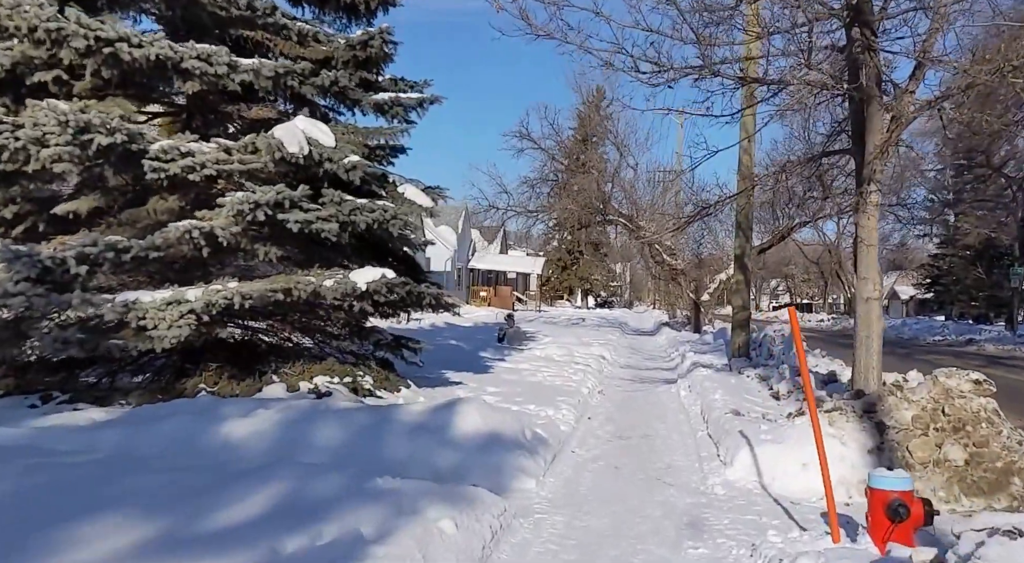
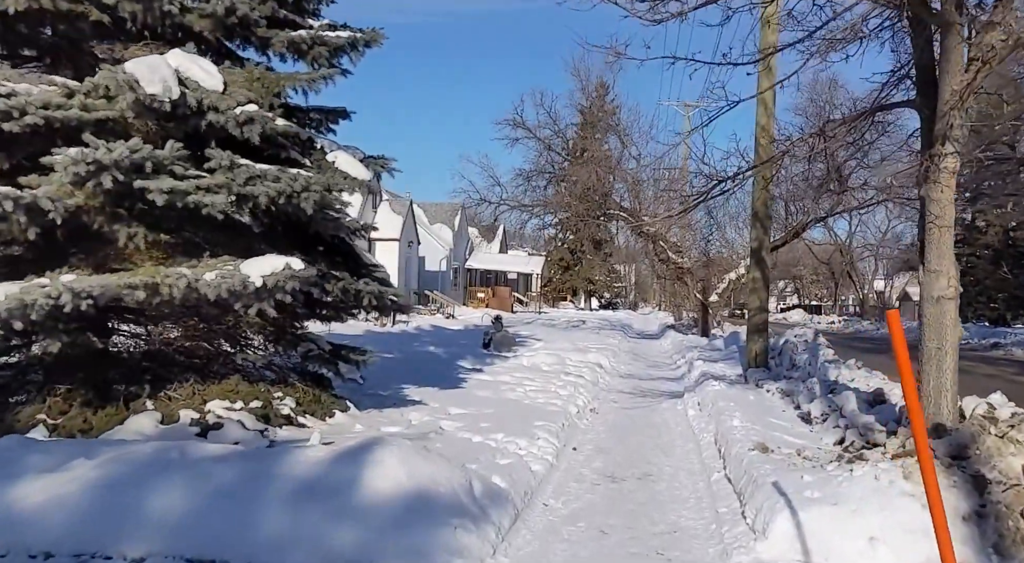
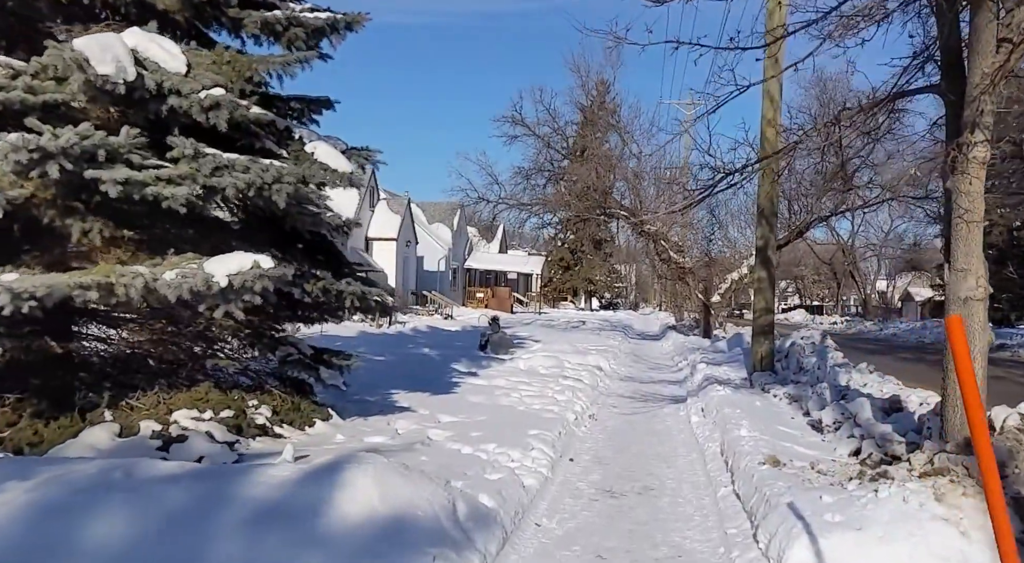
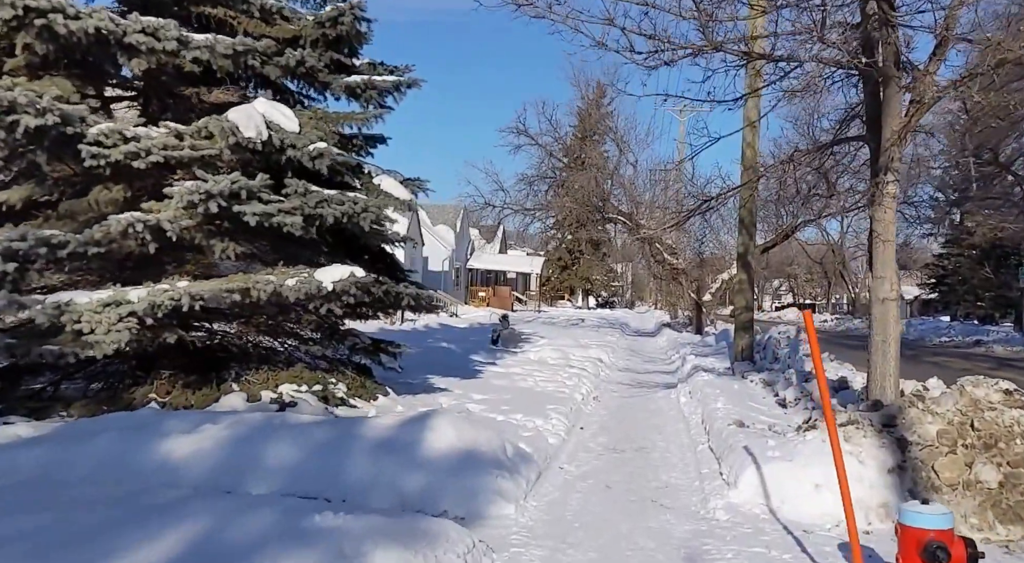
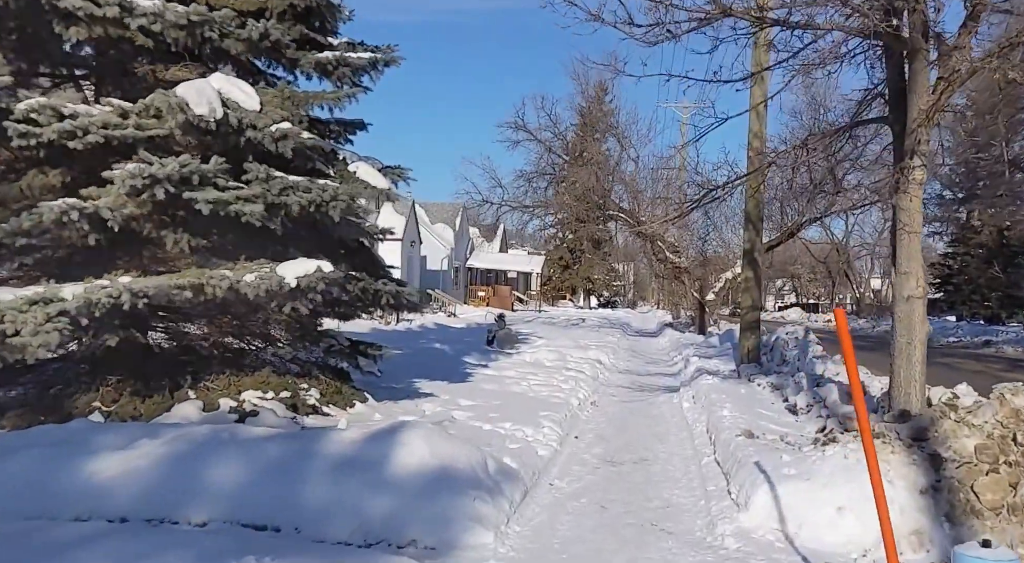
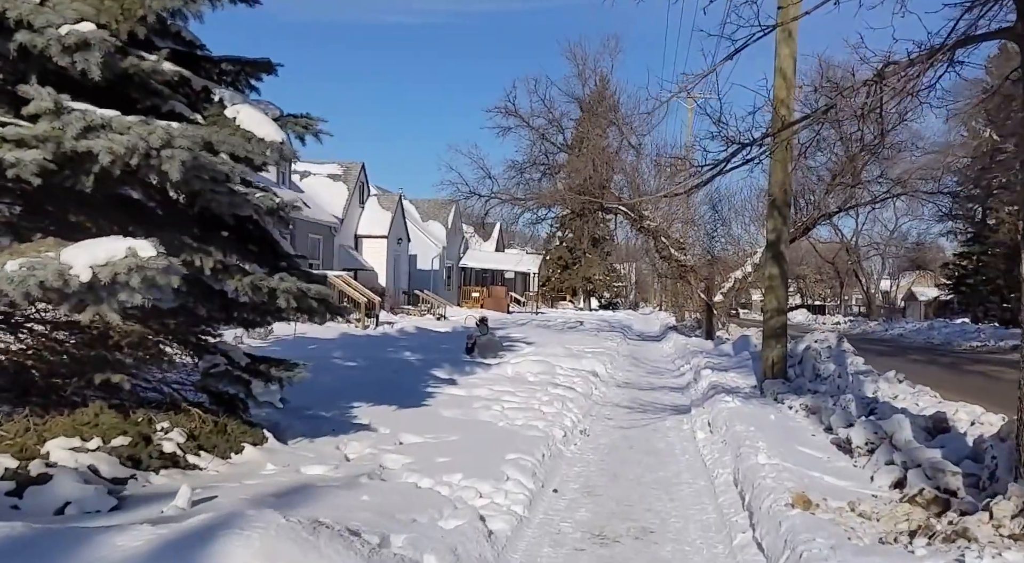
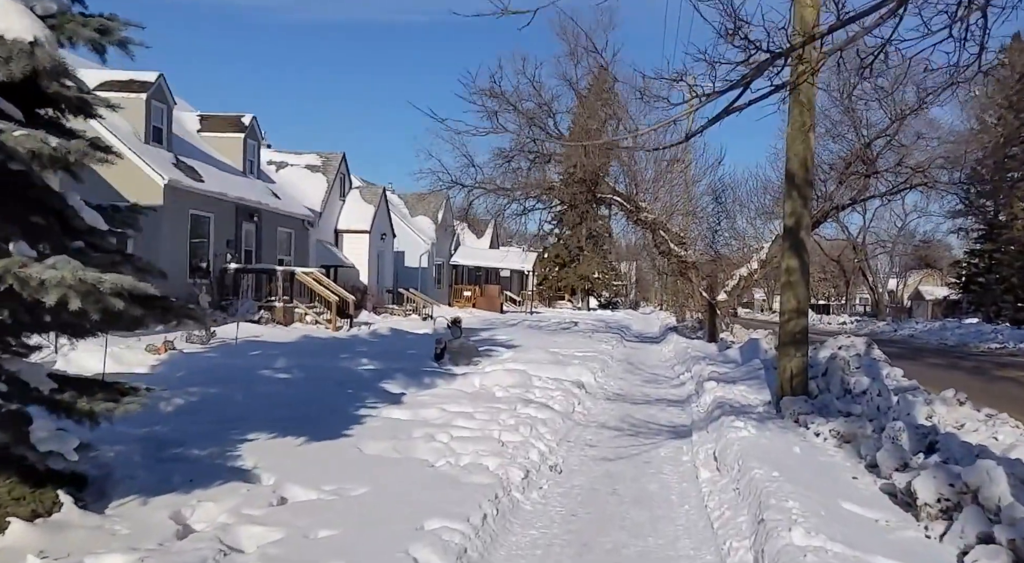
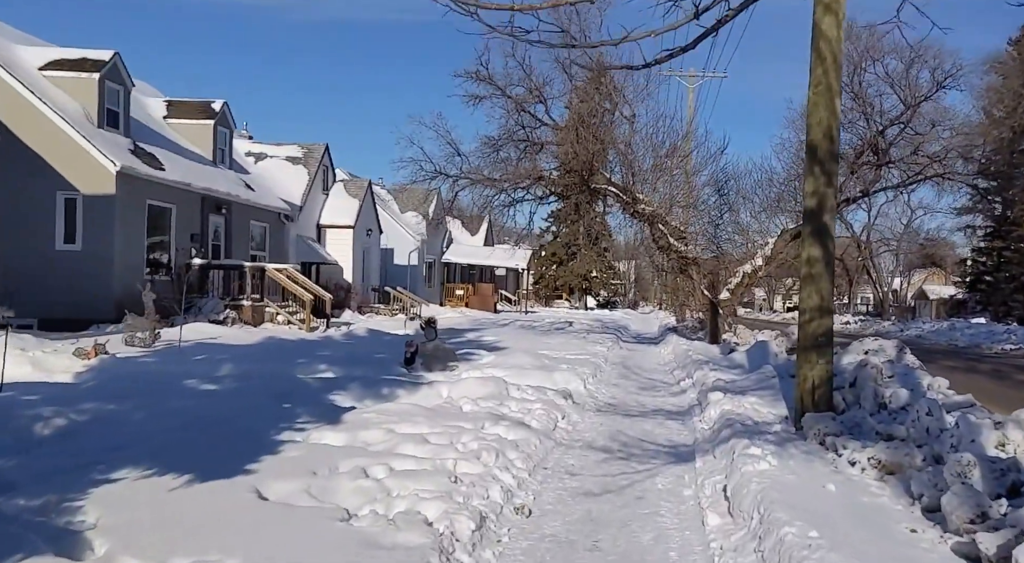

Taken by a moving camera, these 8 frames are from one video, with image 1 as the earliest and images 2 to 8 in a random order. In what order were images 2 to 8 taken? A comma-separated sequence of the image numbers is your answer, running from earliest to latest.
4, 5, 2, 3, 6, 7, 8
